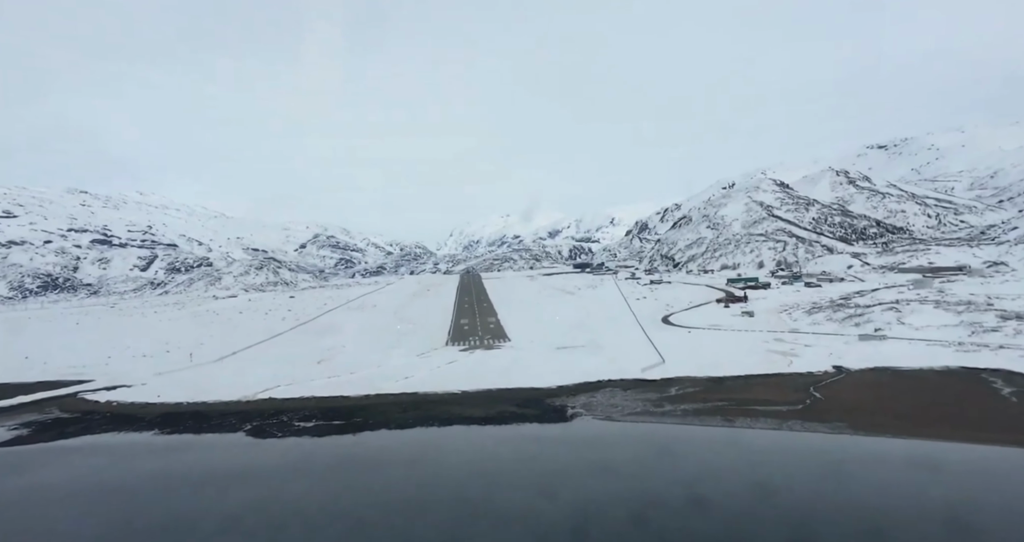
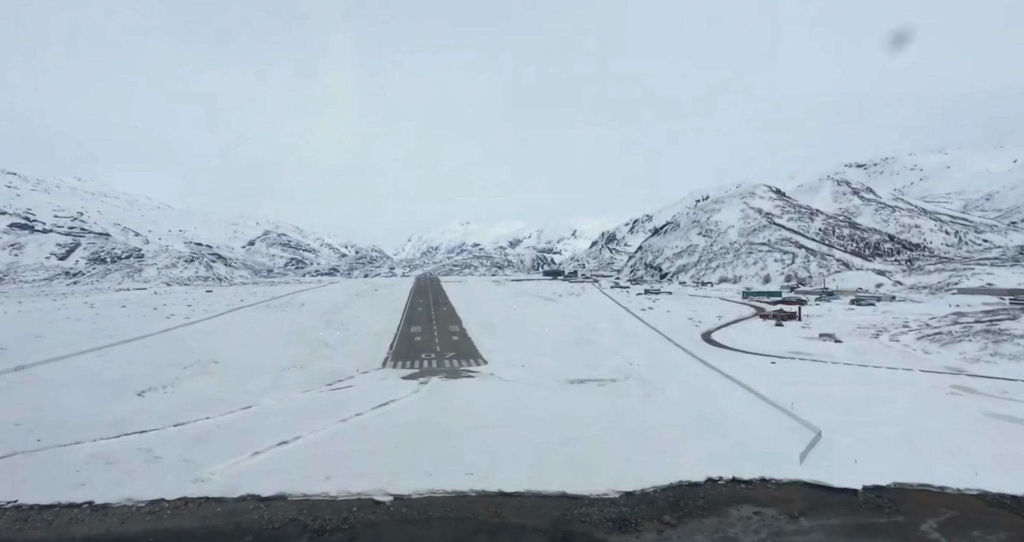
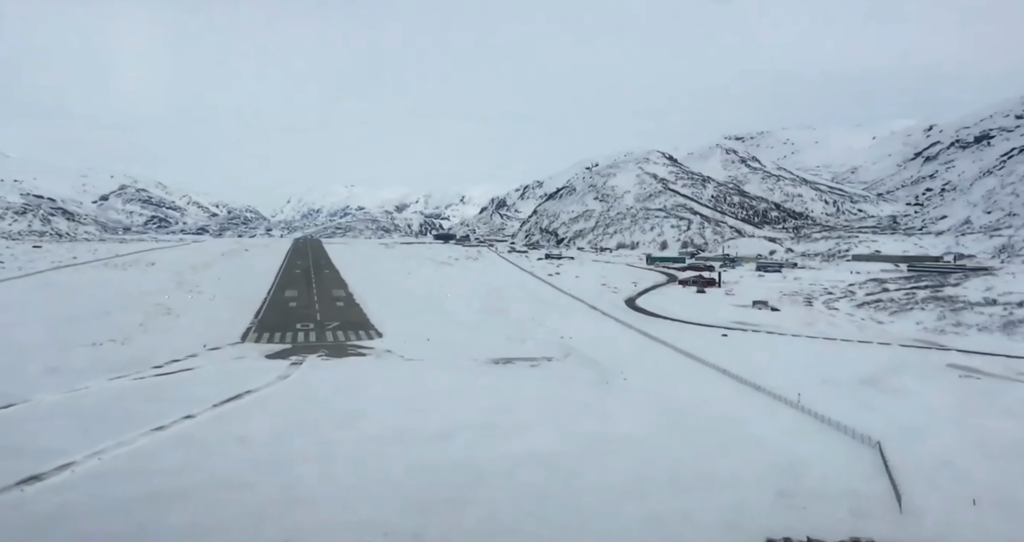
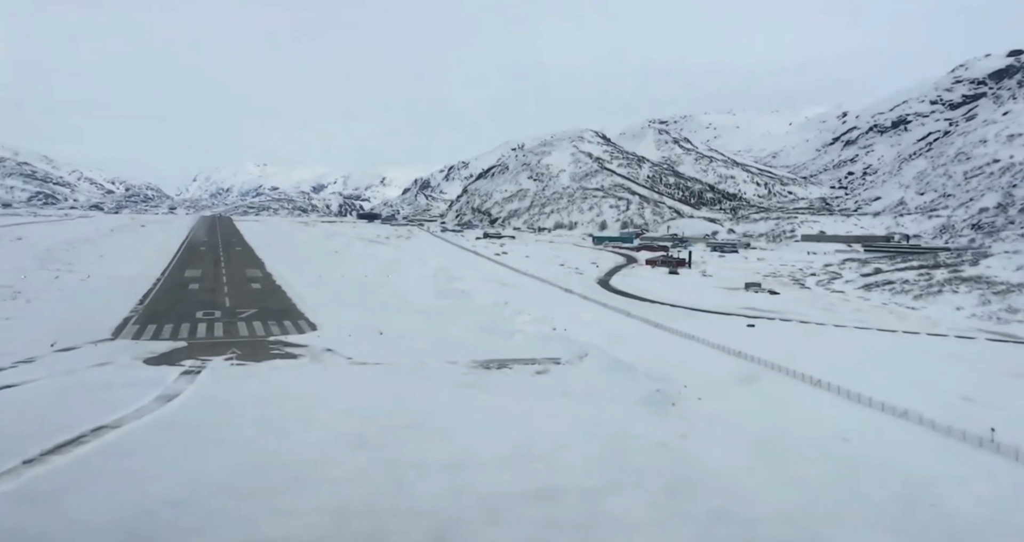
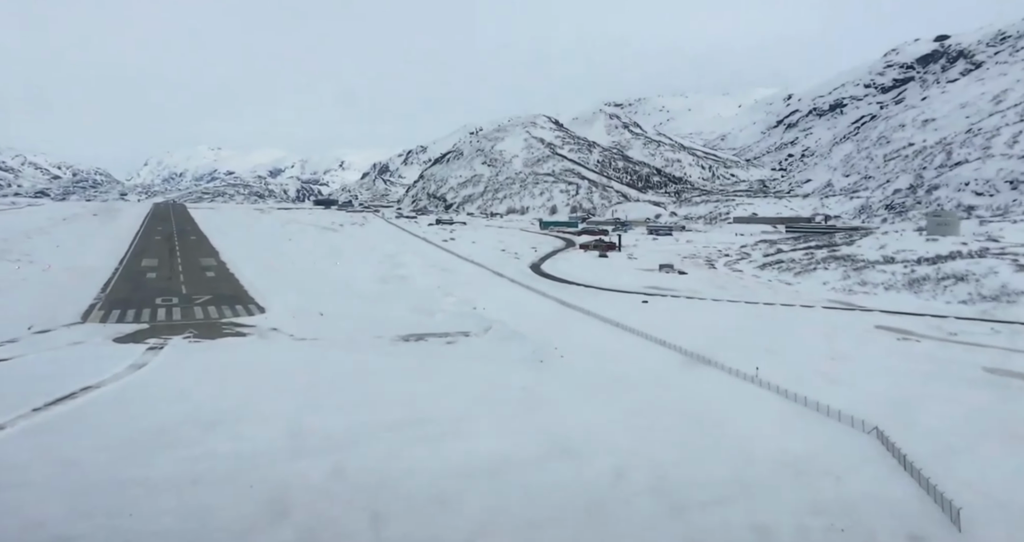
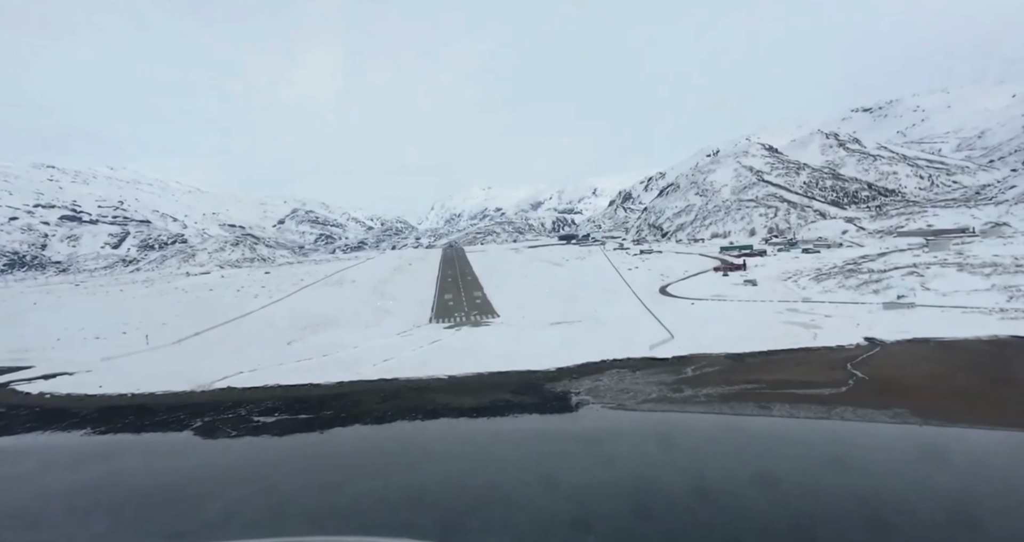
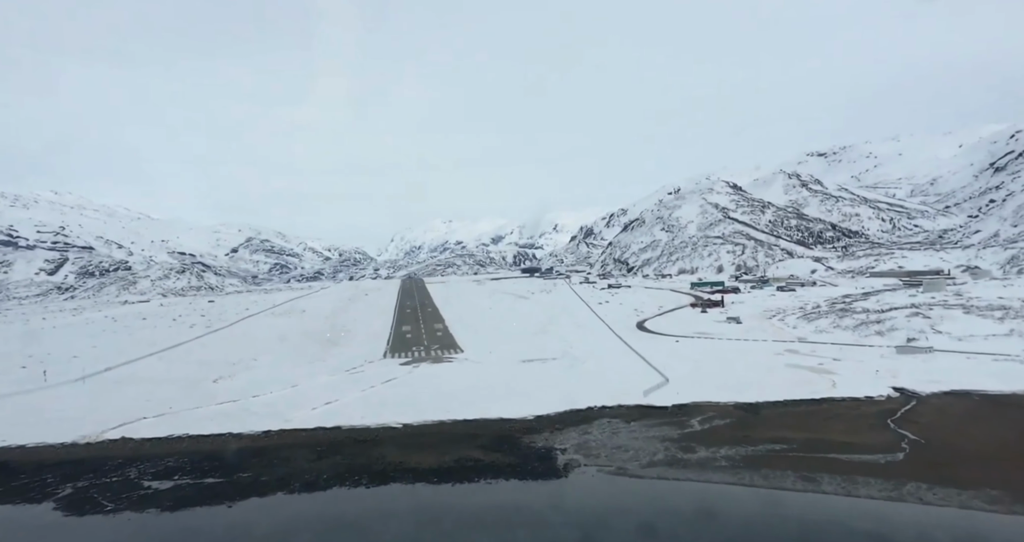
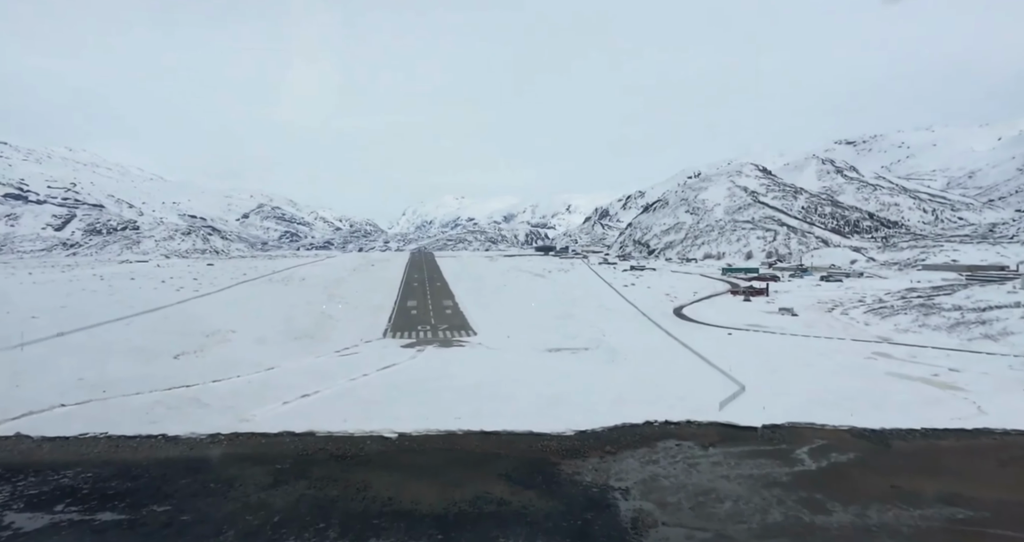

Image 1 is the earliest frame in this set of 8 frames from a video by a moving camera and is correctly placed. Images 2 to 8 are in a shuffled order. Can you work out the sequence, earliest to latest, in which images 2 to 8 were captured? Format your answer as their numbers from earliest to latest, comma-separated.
6, 7, 8, 2, 3, 5, 4
